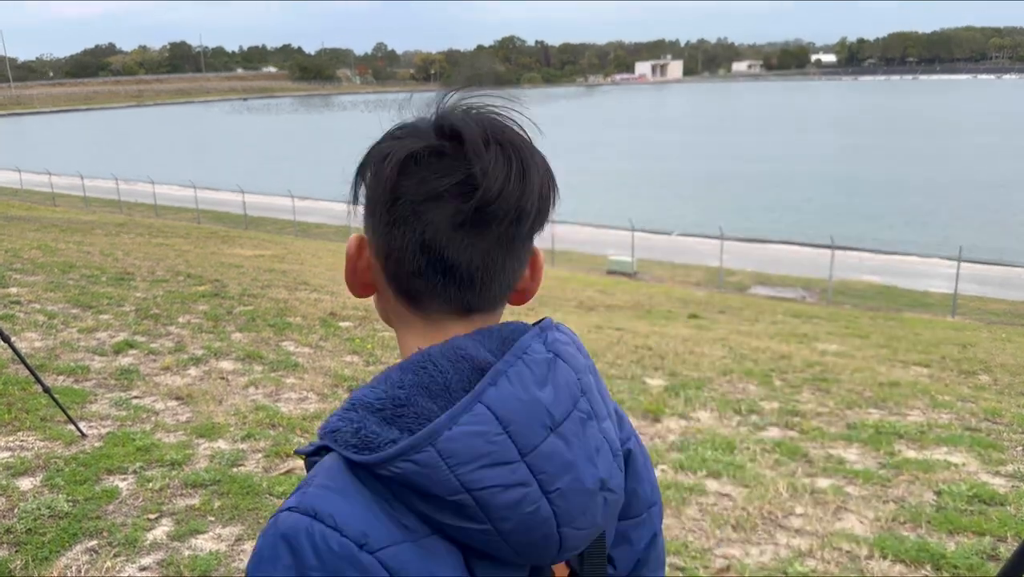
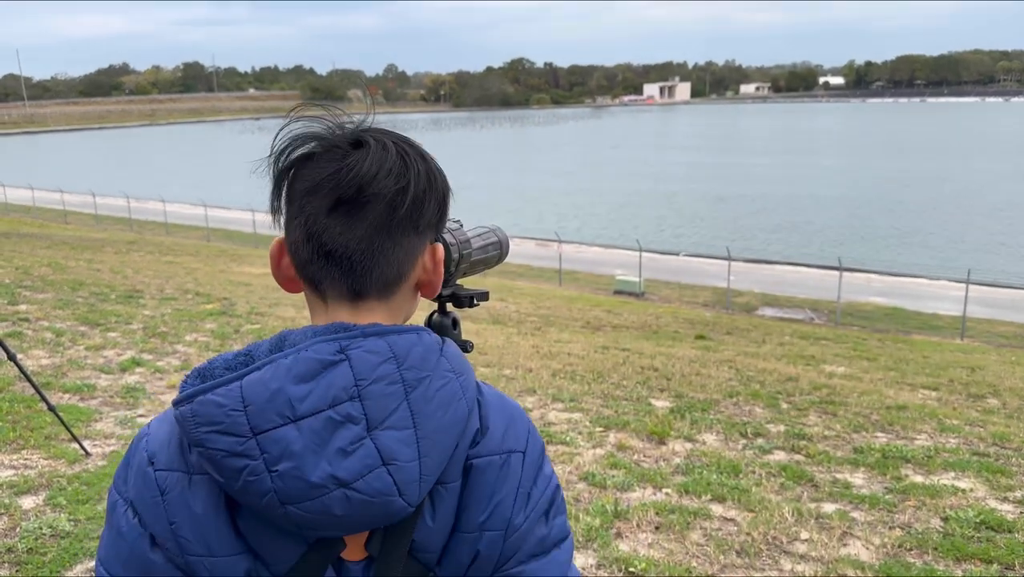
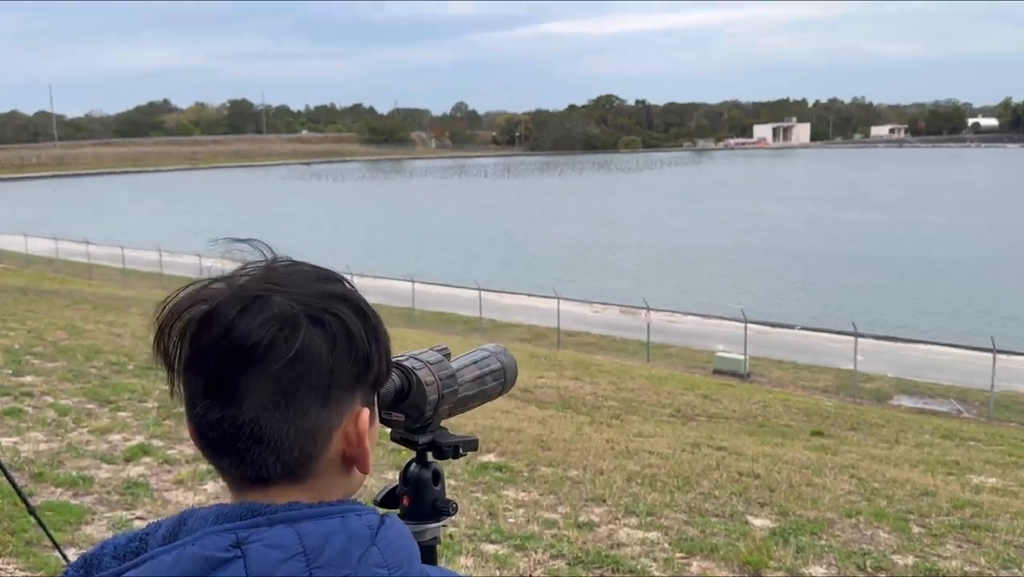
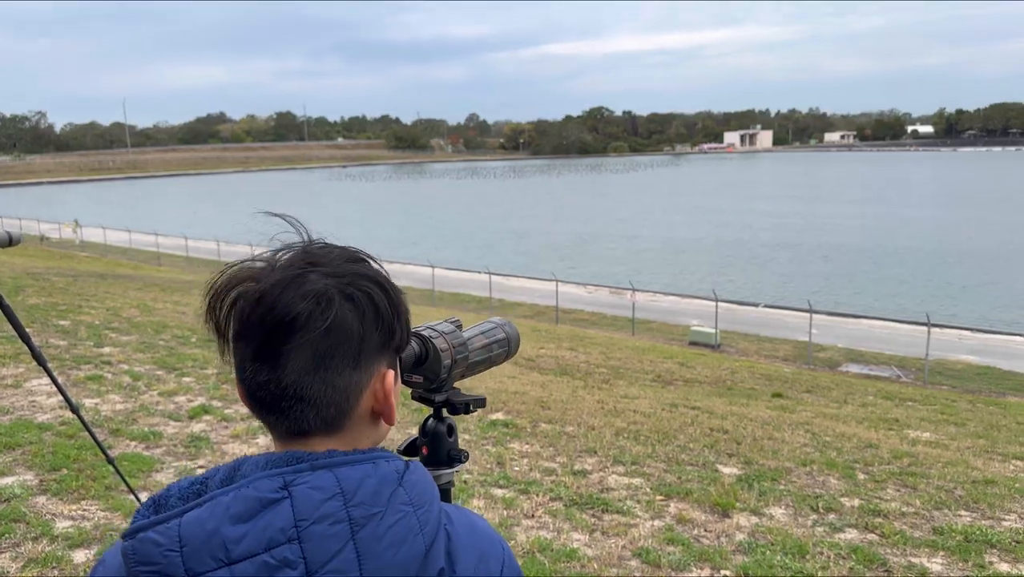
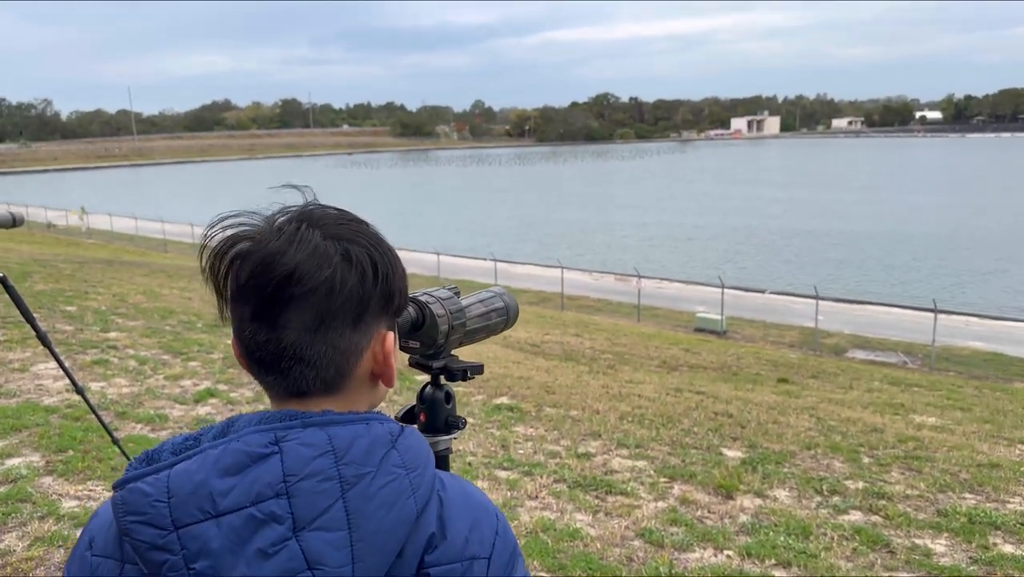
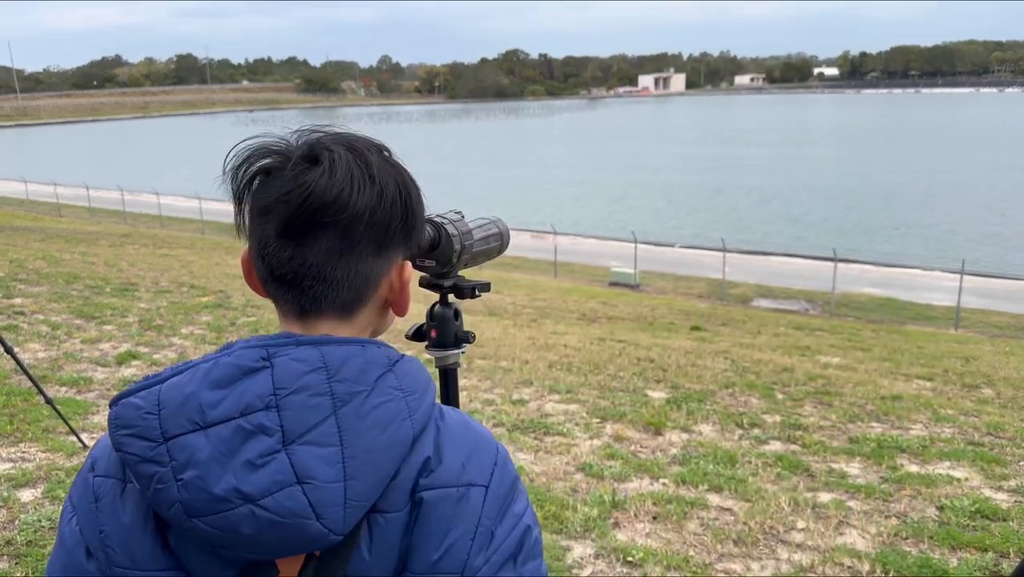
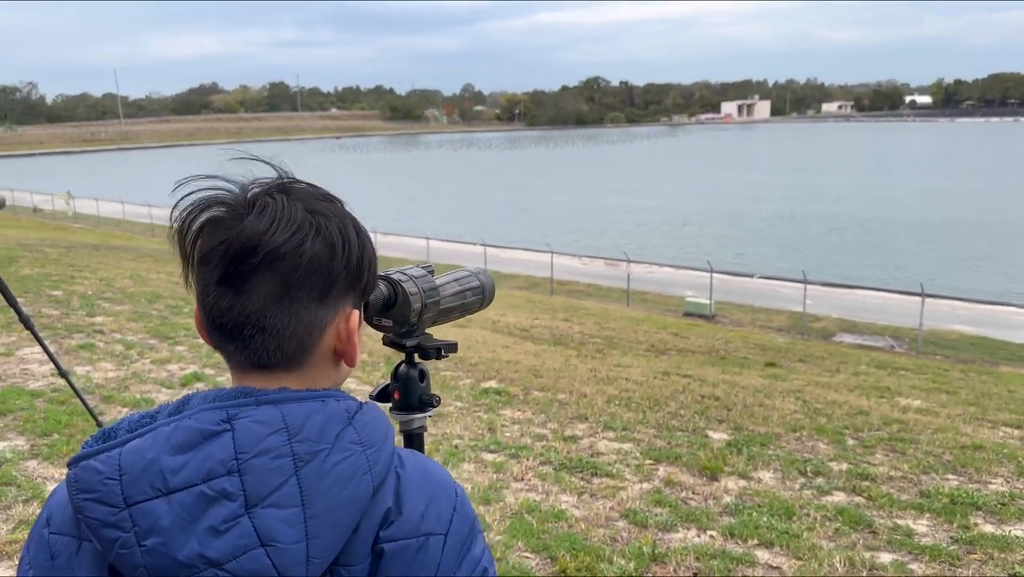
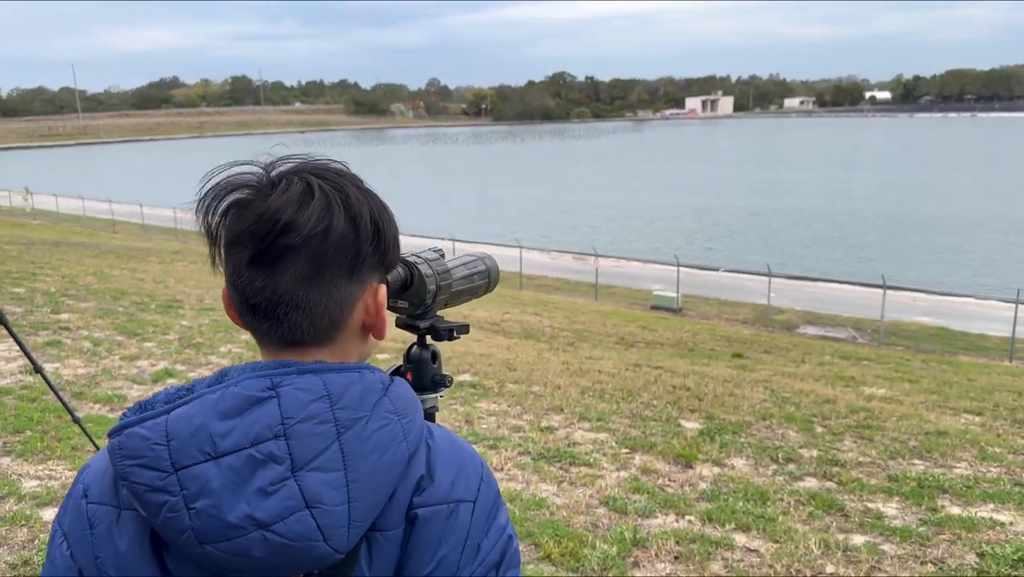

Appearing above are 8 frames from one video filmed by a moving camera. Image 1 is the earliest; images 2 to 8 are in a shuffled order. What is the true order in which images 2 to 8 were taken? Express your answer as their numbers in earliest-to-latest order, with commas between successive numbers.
6, 2, 8, 7, 5, 4, 3
